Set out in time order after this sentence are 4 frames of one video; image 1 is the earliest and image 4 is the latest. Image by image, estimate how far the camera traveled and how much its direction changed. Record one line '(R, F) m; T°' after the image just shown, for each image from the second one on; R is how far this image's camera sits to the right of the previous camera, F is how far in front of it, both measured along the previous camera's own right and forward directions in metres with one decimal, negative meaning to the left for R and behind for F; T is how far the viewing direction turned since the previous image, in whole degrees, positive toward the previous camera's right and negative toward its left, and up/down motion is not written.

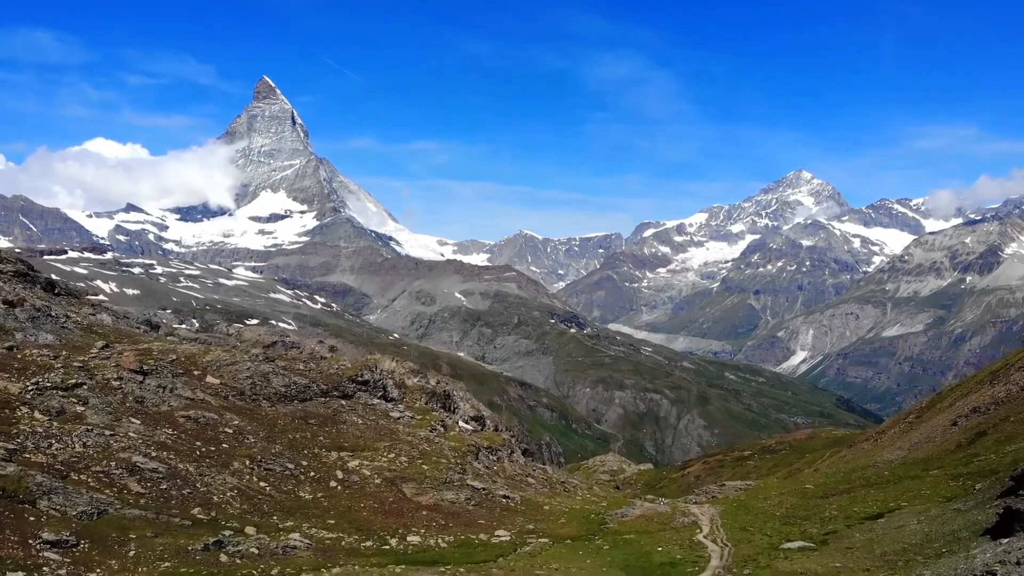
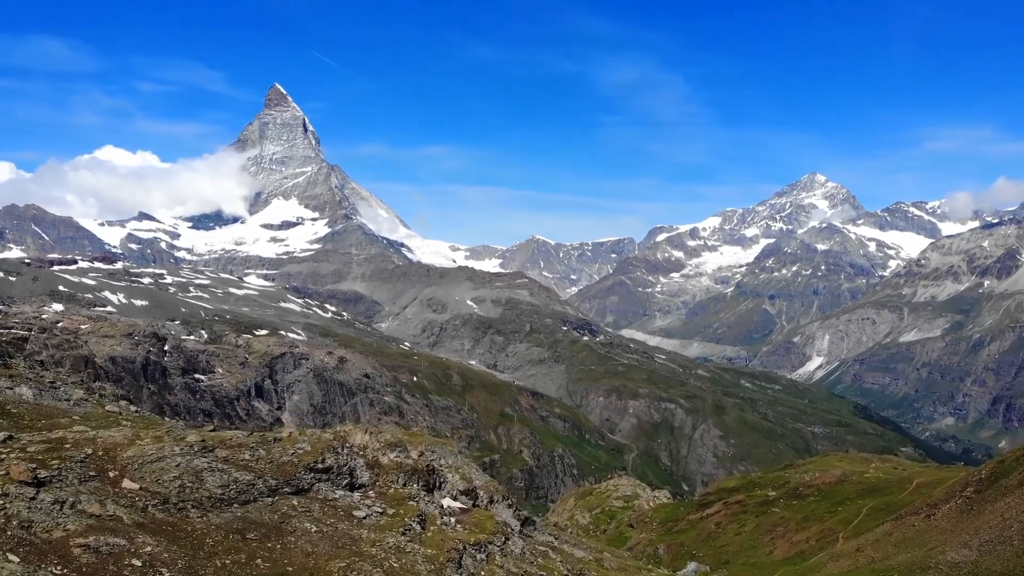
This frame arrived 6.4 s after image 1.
(+1.5, +9.2) m; -1°
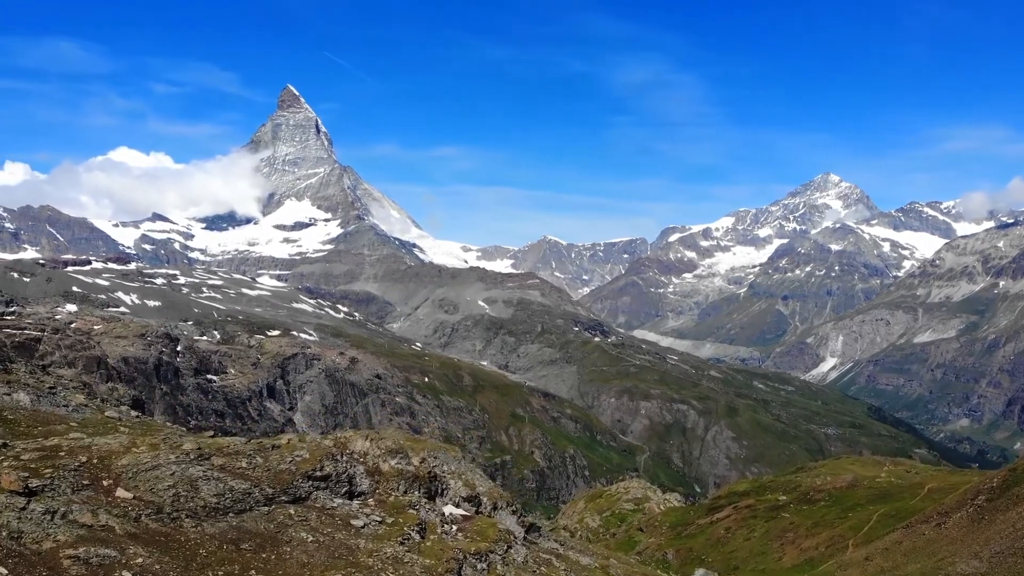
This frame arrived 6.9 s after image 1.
(+0.7, +0.9) m; -1°
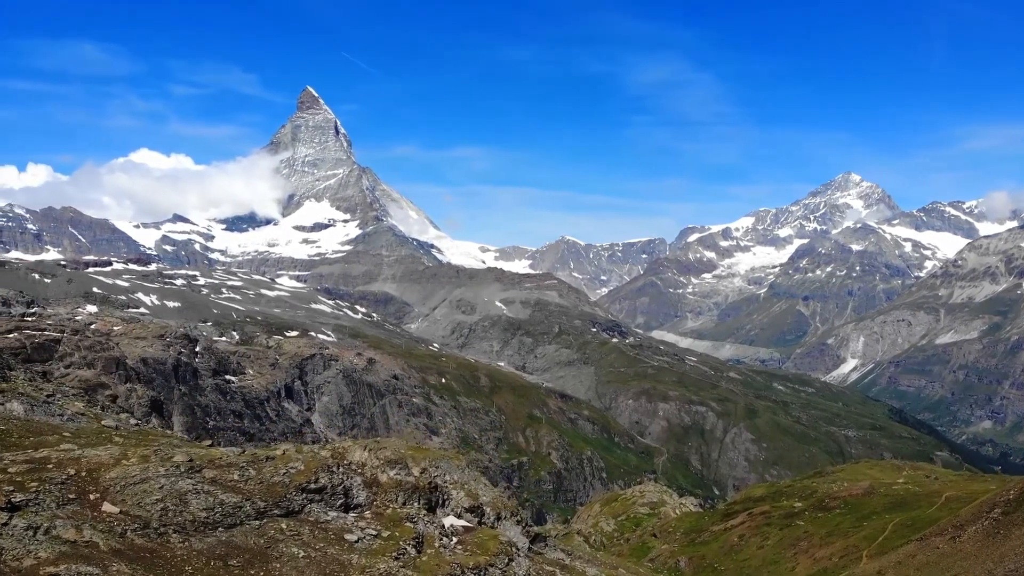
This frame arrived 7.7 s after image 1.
(+1.2, +1.3) m; -1°
